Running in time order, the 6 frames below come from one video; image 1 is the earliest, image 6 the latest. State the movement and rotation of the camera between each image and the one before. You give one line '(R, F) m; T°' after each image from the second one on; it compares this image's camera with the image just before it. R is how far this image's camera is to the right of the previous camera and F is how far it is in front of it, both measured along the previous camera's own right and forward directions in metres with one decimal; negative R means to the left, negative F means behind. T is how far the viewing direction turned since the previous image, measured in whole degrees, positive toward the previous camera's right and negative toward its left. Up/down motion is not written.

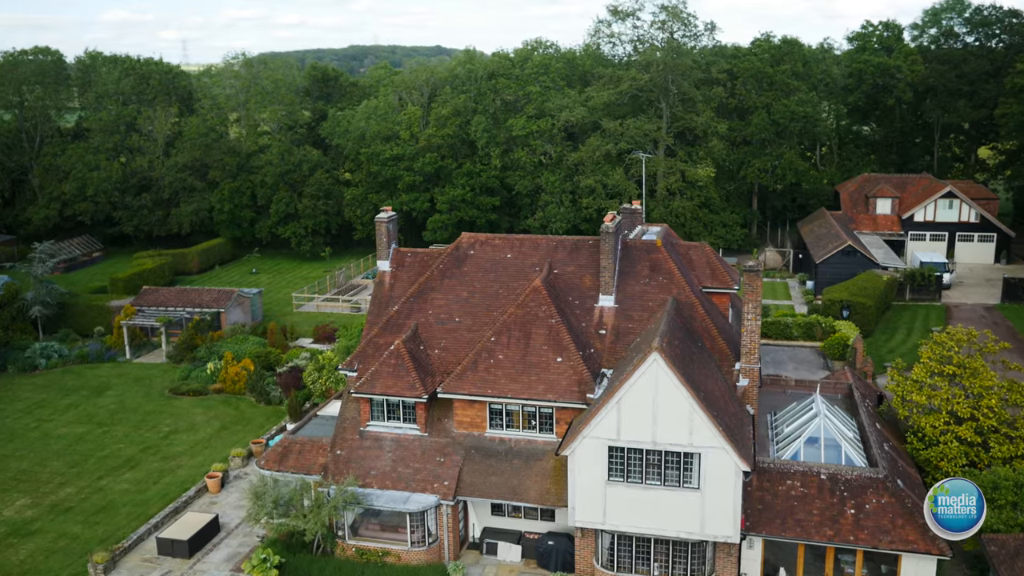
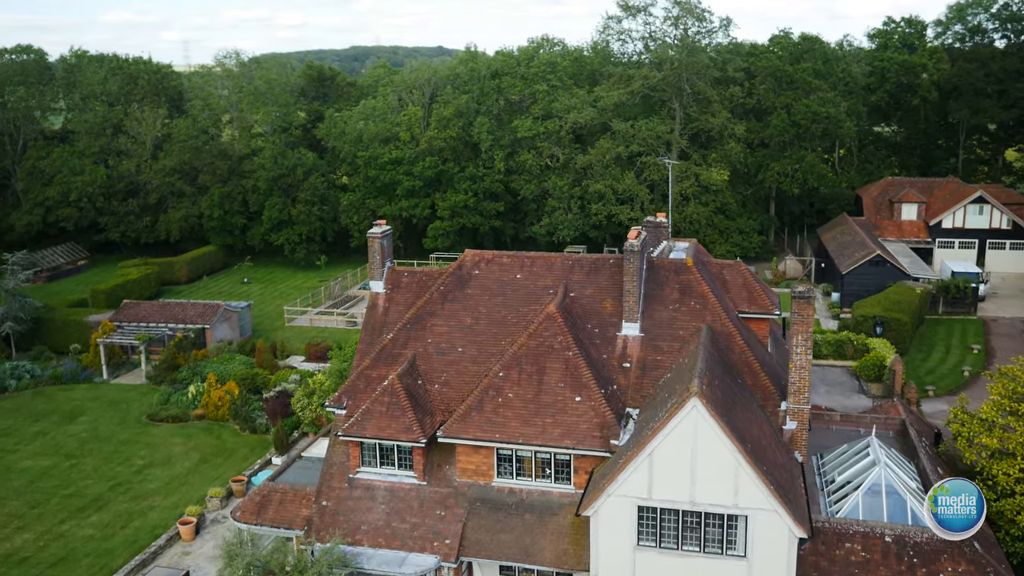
(-0.2, +2.9) m; 0°
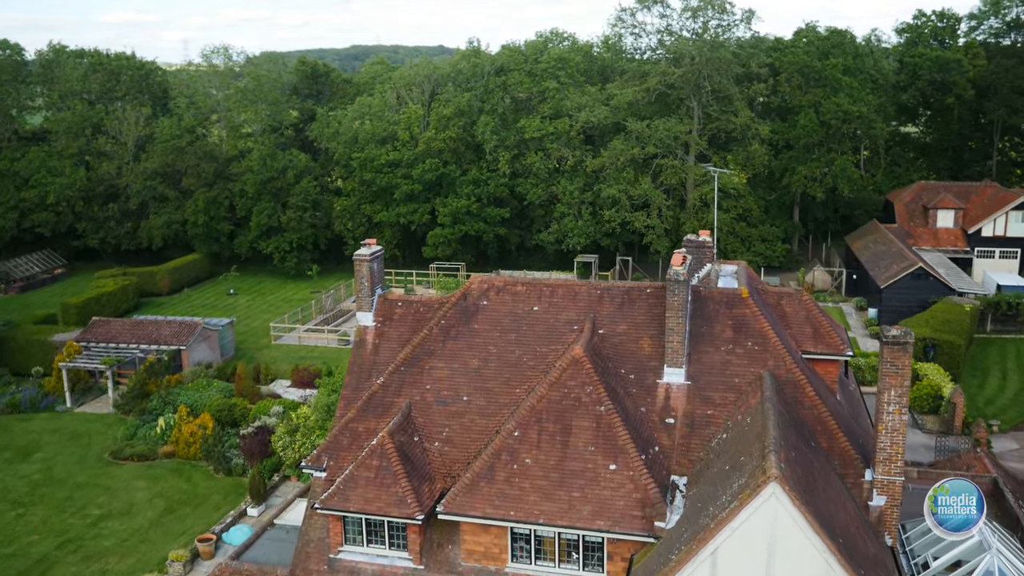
(-0.3, +3.7) m; 0°
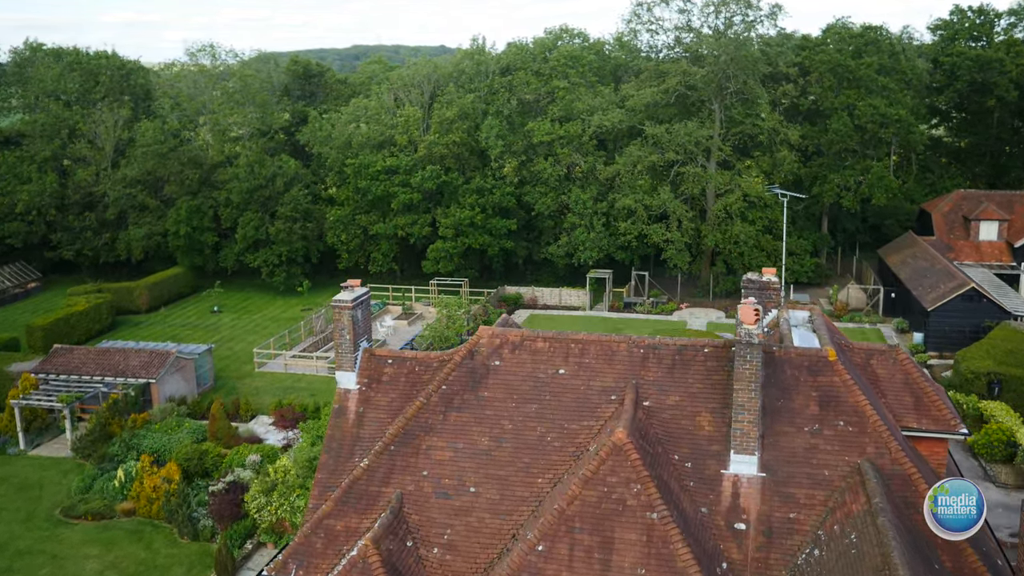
(-0.3, +3.8) m; 0°
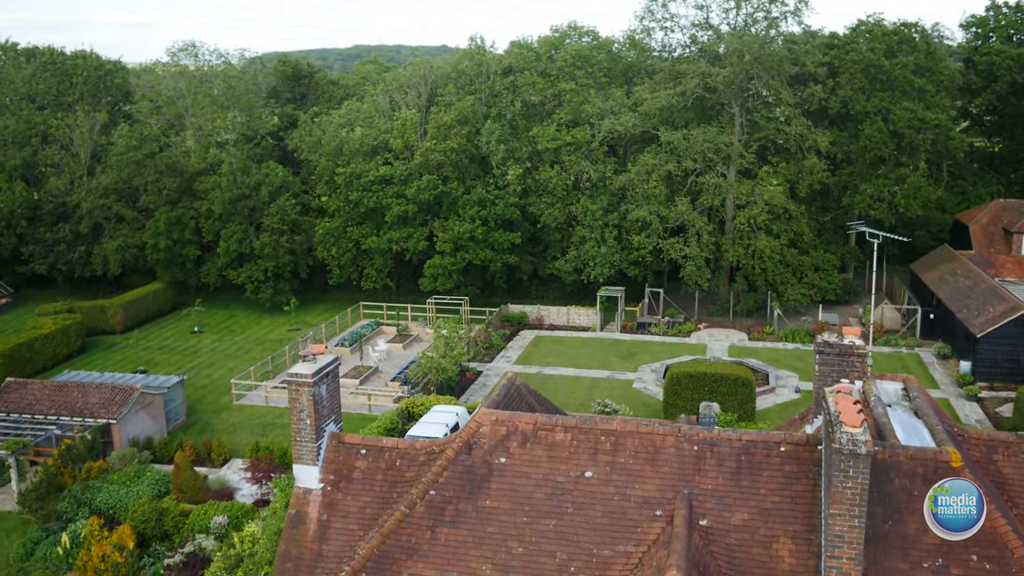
(-0.1, +3.4) m; 0°
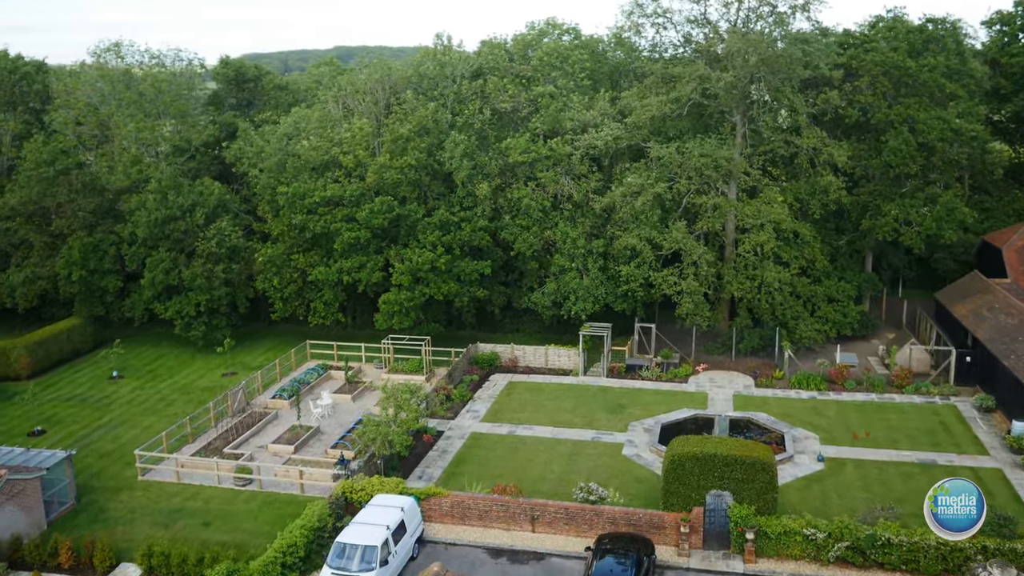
(+0.6, +5.6) m; +1°
